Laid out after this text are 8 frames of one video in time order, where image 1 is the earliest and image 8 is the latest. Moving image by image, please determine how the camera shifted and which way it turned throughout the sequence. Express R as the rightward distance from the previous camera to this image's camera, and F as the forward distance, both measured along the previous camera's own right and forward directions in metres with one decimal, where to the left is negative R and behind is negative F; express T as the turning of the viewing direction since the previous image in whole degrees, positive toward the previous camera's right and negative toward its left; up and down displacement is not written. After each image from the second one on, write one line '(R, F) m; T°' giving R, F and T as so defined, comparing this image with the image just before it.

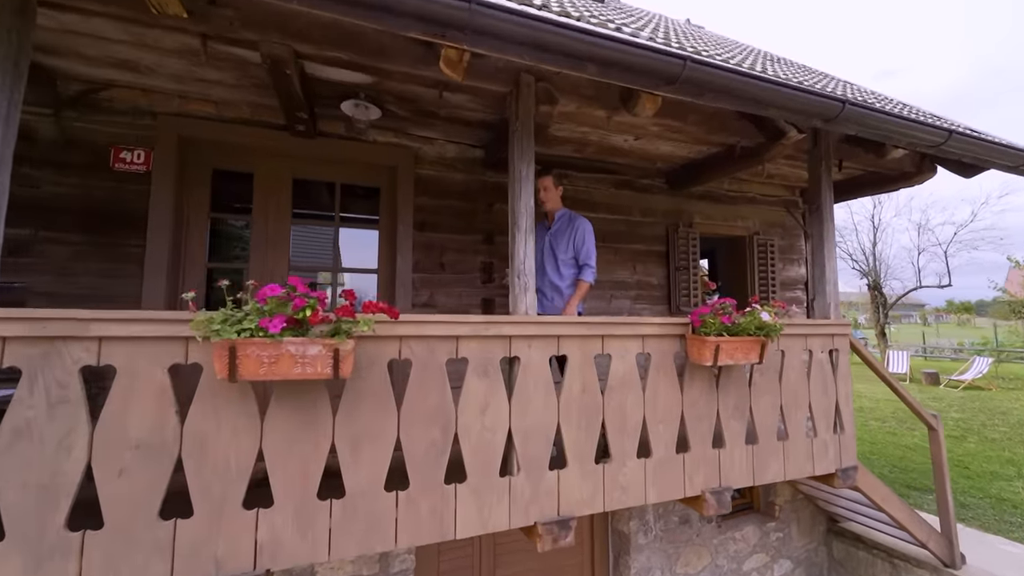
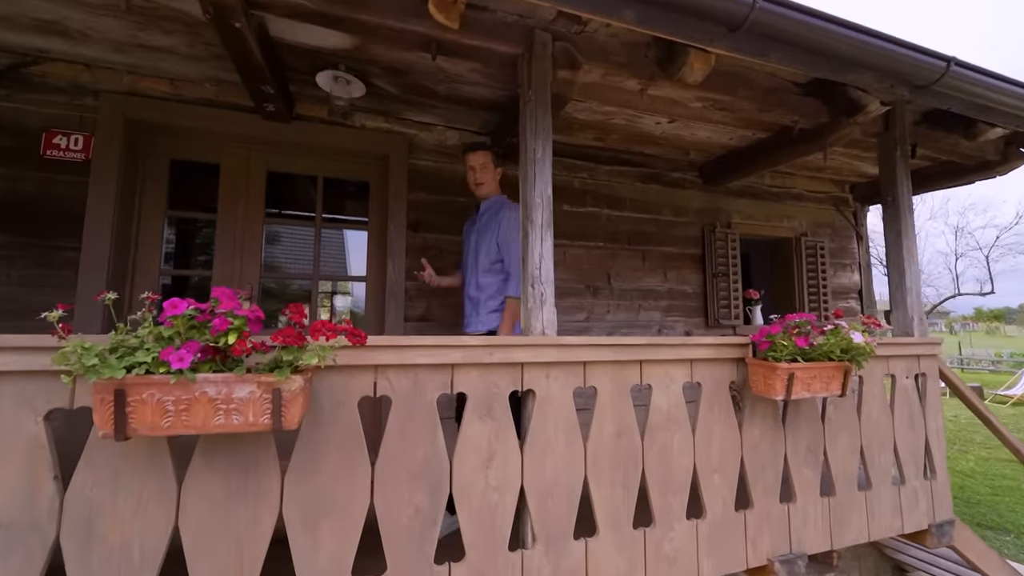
(0.0, +0.7) m; -1°
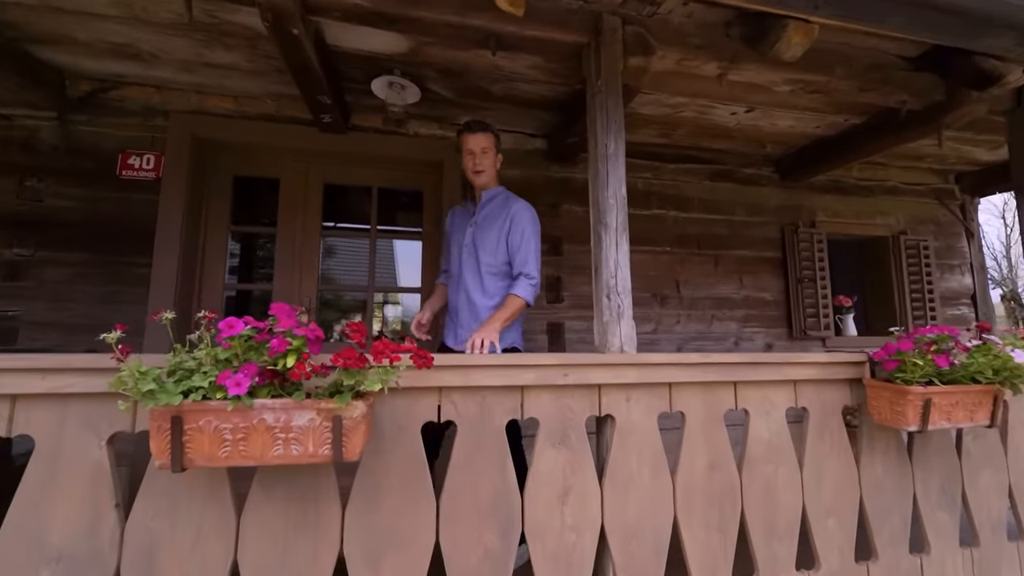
(-0.1, +0.2) m; -6°
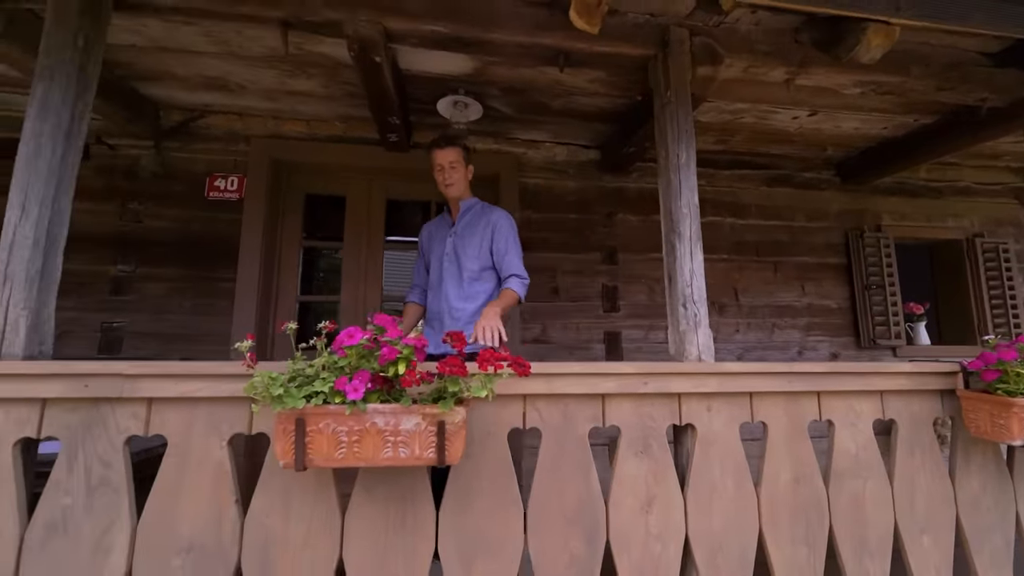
(-0.2, -0.1) m; -4°
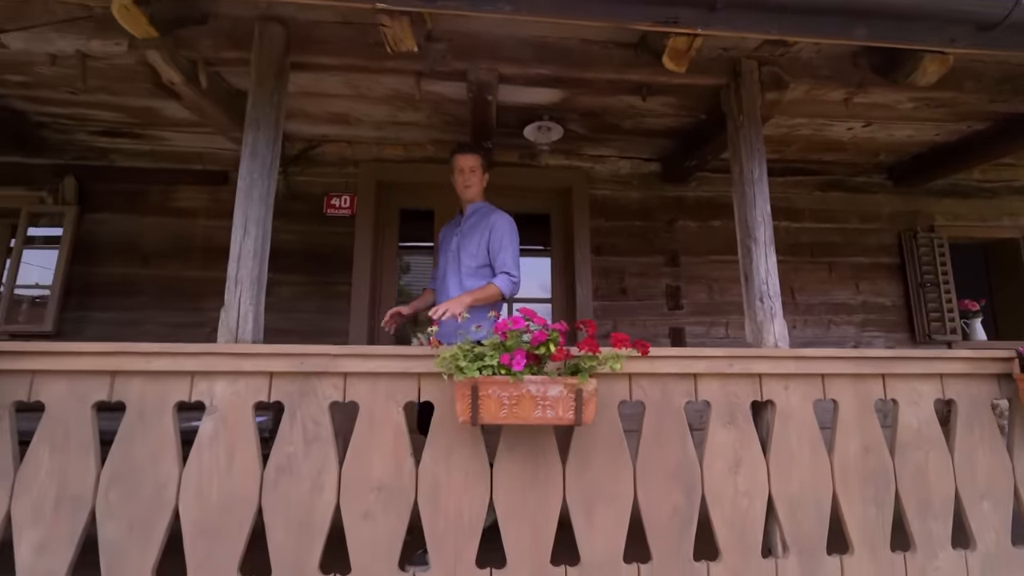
(-0.4, -0.4) m; -4°
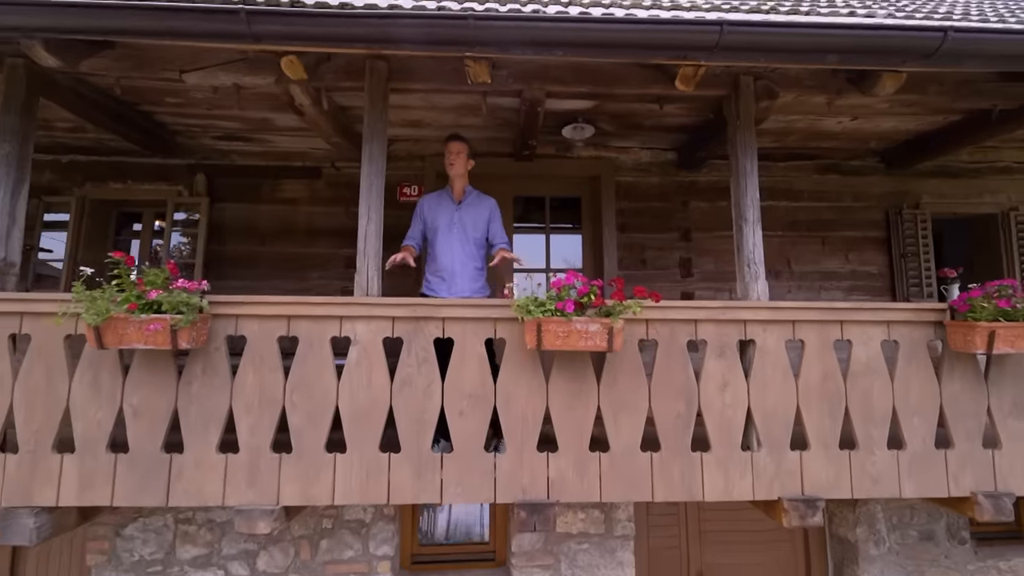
(-0.2, -0.8) m; -3°
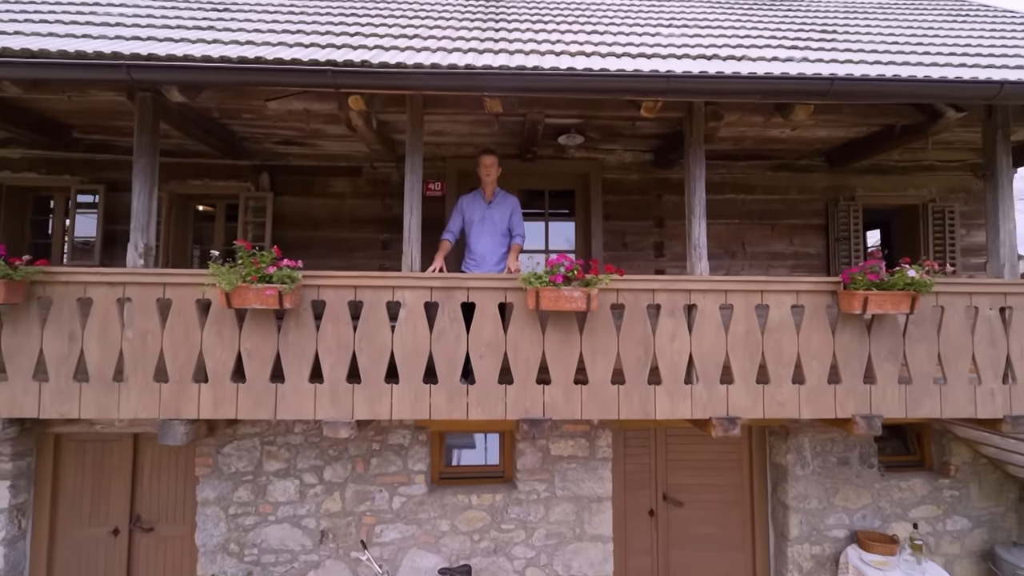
(0.0, -1.1) m; 0°
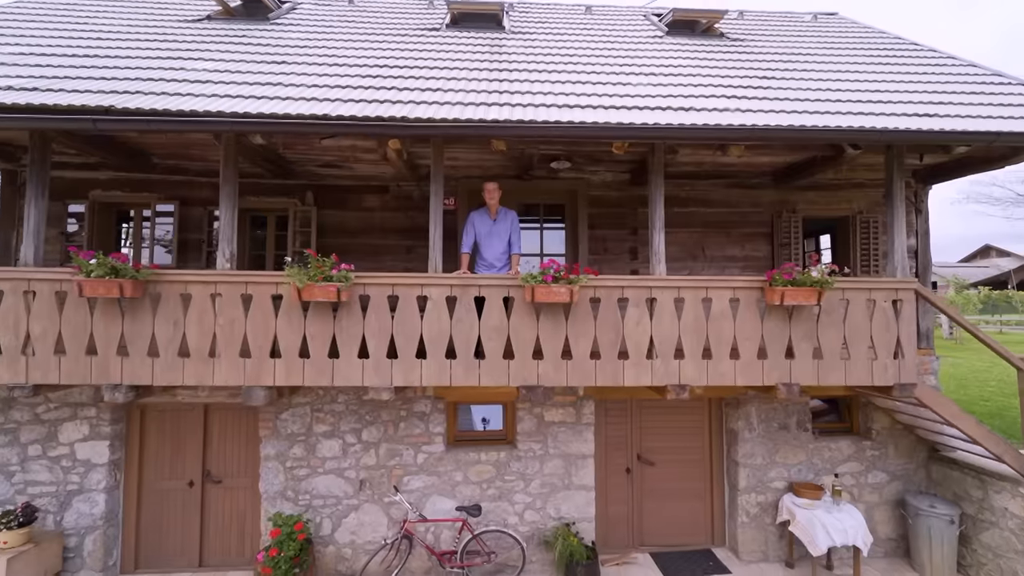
(0.0, -1.2) m; 0°
